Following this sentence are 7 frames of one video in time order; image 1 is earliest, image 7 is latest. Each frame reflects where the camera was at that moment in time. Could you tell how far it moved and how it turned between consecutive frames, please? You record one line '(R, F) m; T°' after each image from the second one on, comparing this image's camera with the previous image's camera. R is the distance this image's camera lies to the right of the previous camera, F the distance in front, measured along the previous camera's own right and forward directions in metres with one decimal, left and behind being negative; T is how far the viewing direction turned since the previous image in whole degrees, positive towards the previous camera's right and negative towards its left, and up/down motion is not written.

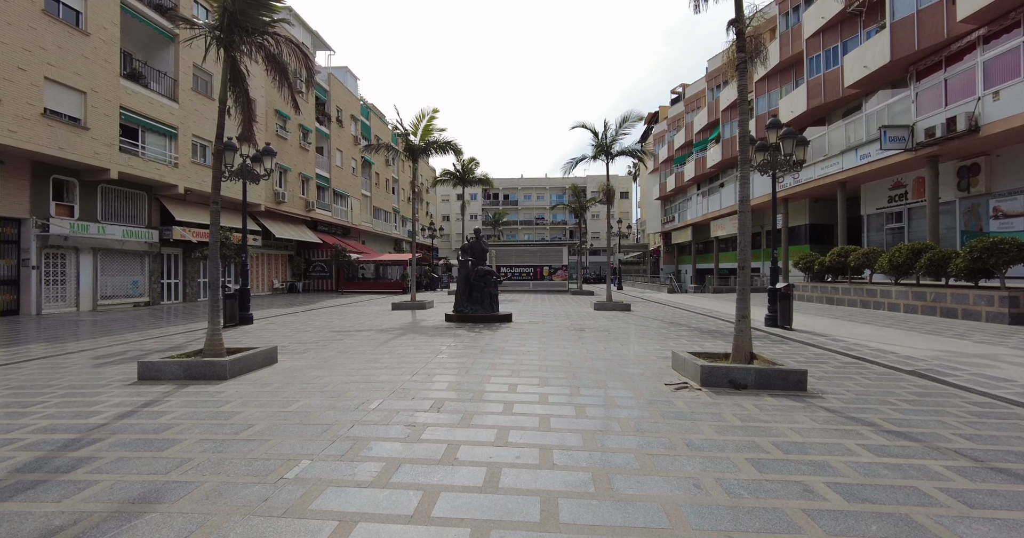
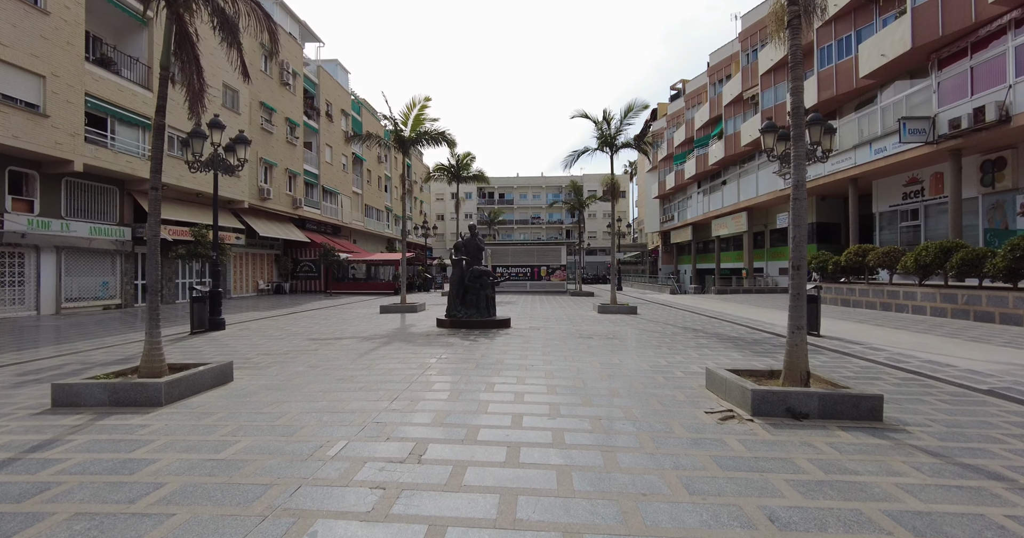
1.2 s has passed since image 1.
(-0.1, +1.1) m; +1°
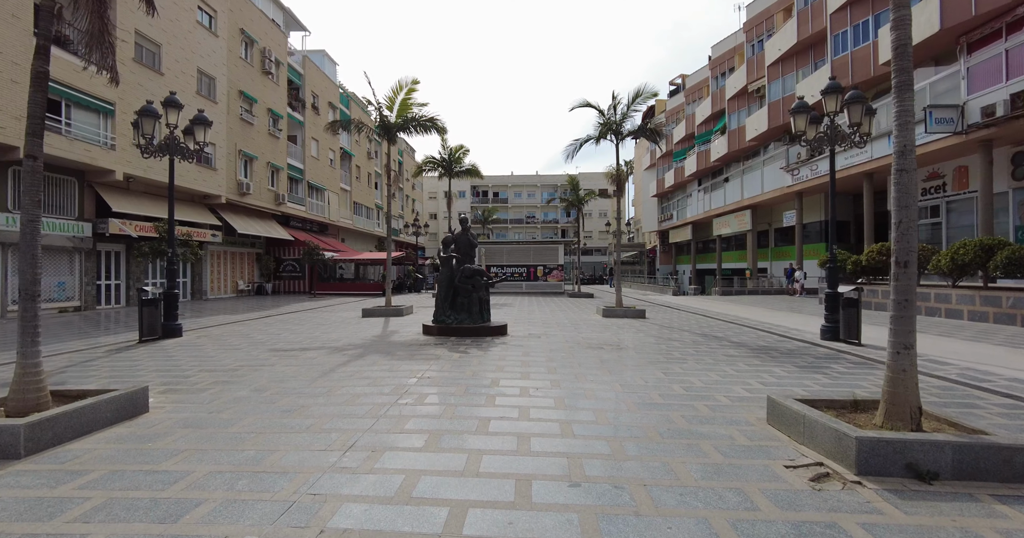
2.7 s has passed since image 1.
(-0.1, +1.3) m; +1°
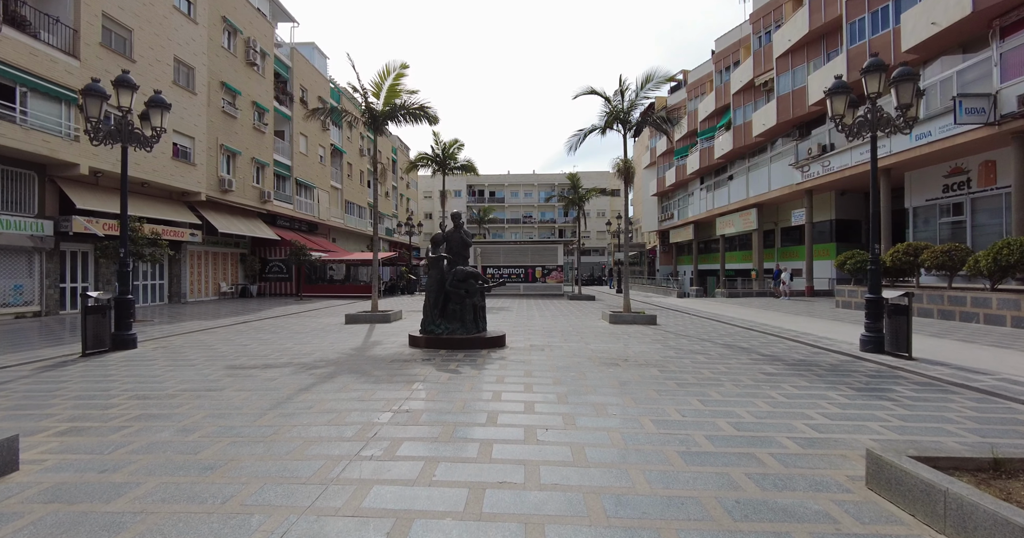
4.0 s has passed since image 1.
(0.0, +1.1) m; +1°
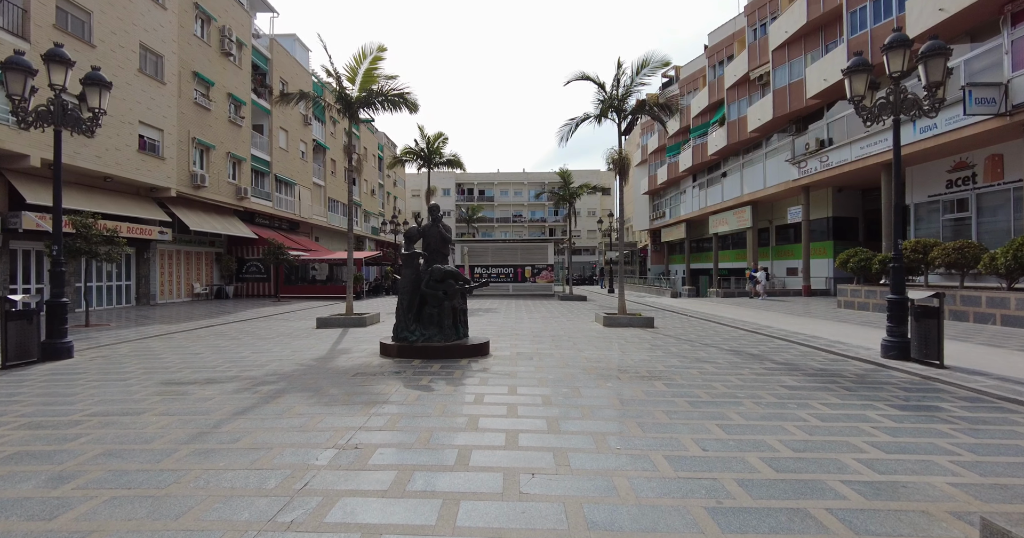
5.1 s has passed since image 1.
(+0.1, +0.9) m; +1°
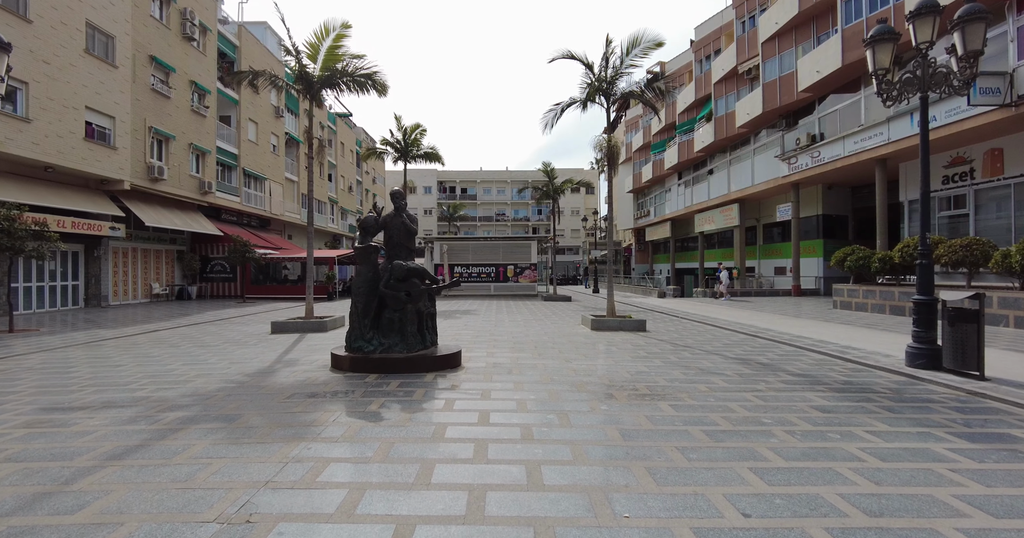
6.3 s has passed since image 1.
(+0.1, +1.0) m; +2°
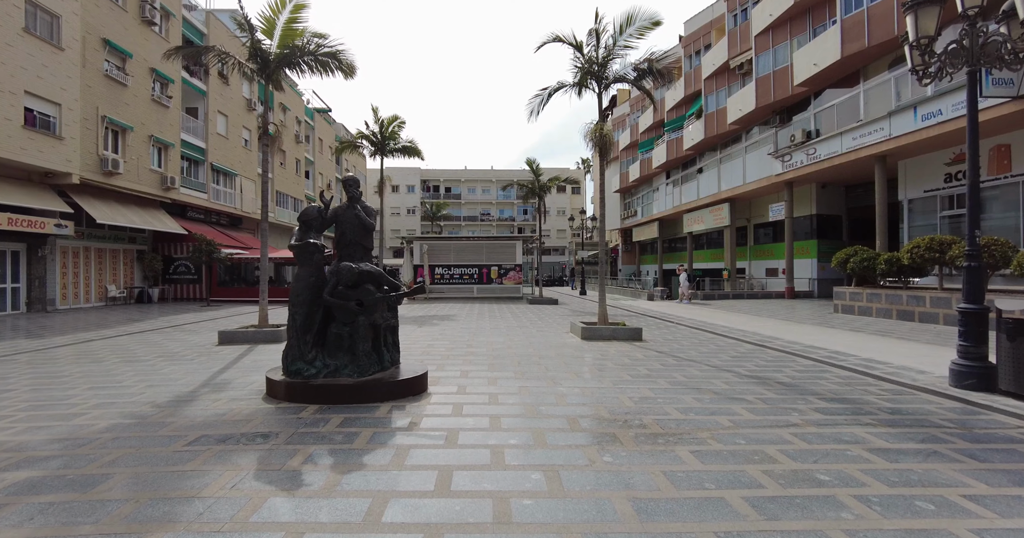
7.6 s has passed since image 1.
(+0.1, +1.1) m; +2°
